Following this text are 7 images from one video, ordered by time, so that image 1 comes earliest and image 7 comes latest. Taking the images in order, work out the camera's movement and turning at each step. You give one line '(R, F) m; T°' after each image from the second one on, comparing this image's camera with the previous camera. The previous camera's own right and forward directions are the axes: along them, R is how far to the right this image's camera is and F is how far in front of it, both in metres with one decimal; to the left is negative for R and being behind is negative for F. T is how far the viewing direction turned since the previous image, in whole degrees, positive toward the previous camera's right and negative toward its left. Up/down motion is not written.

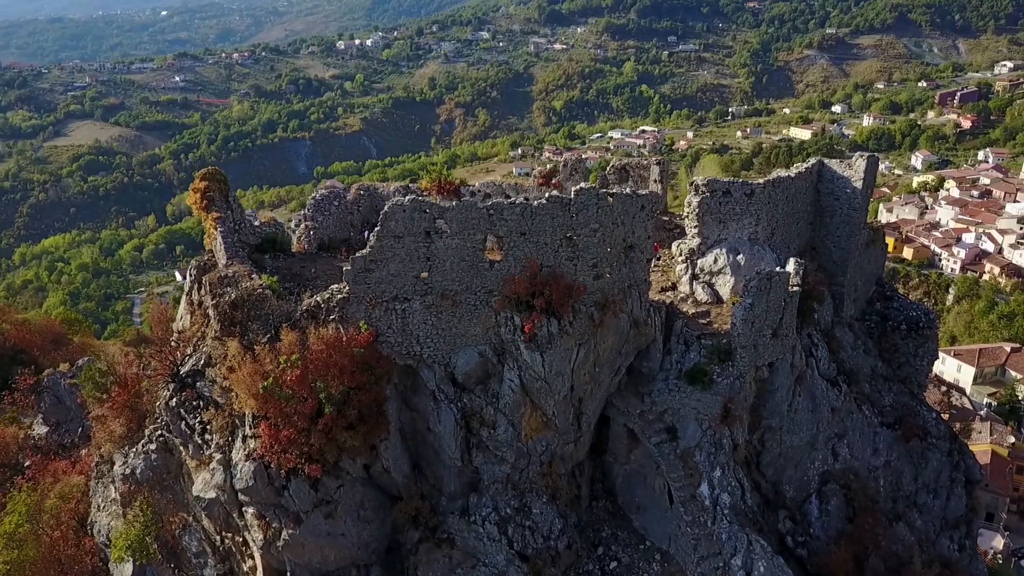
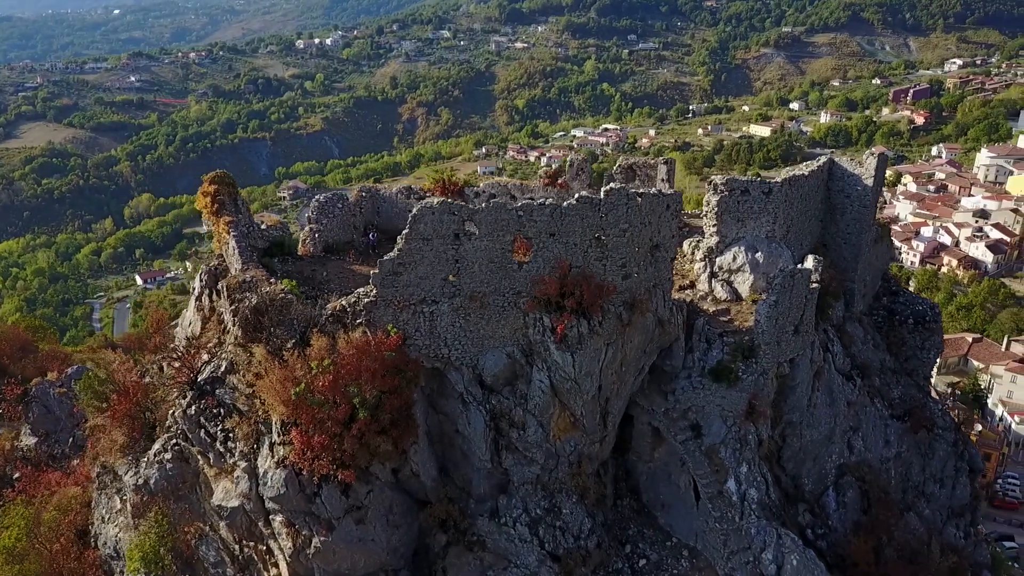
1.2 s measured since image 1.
(-0.9, 0.0) m; +3°
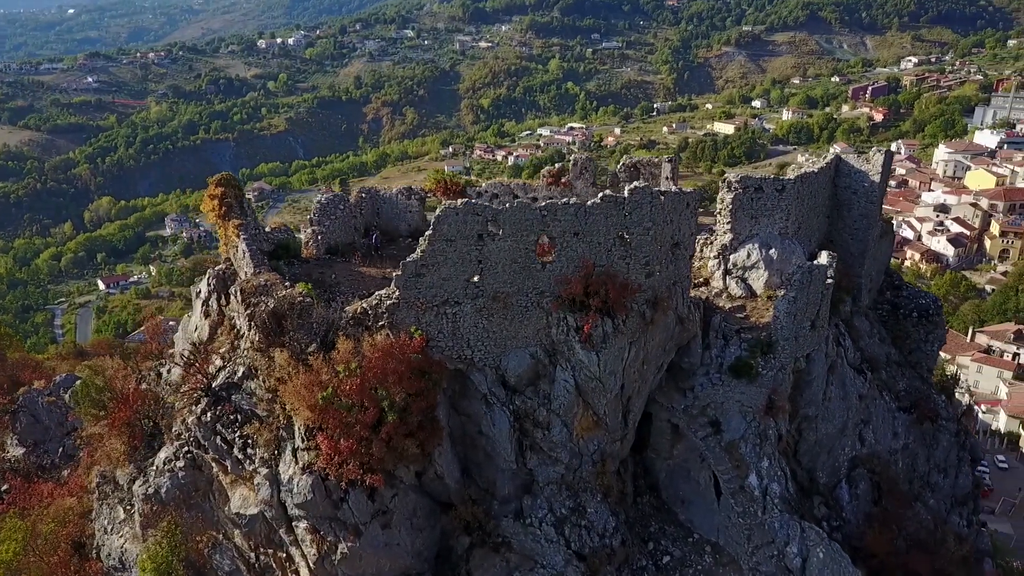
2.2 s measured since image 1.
(-0.8, 0.0) m; +2°
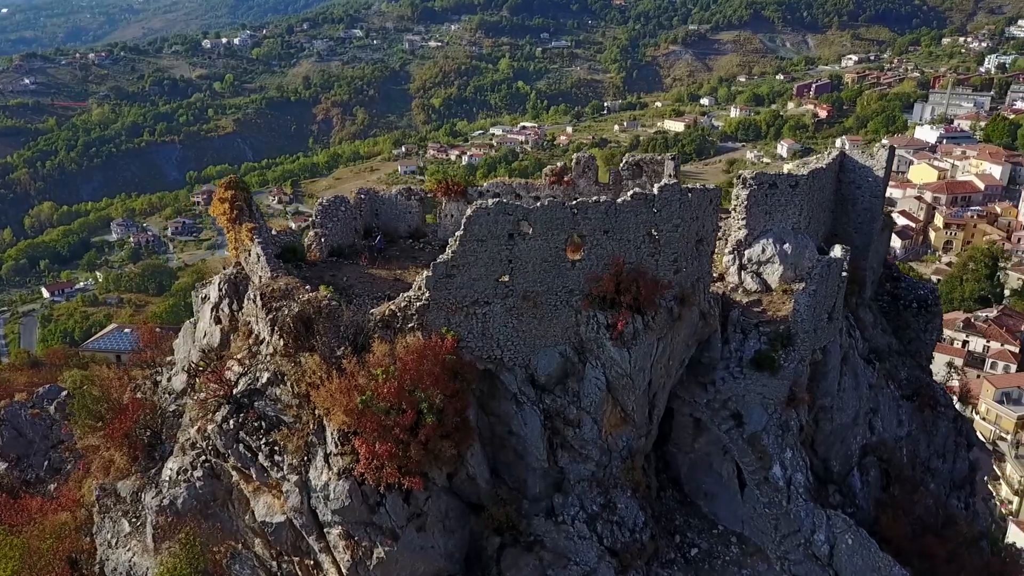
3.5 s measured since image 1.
(-1.0, 0.0) m; +3°
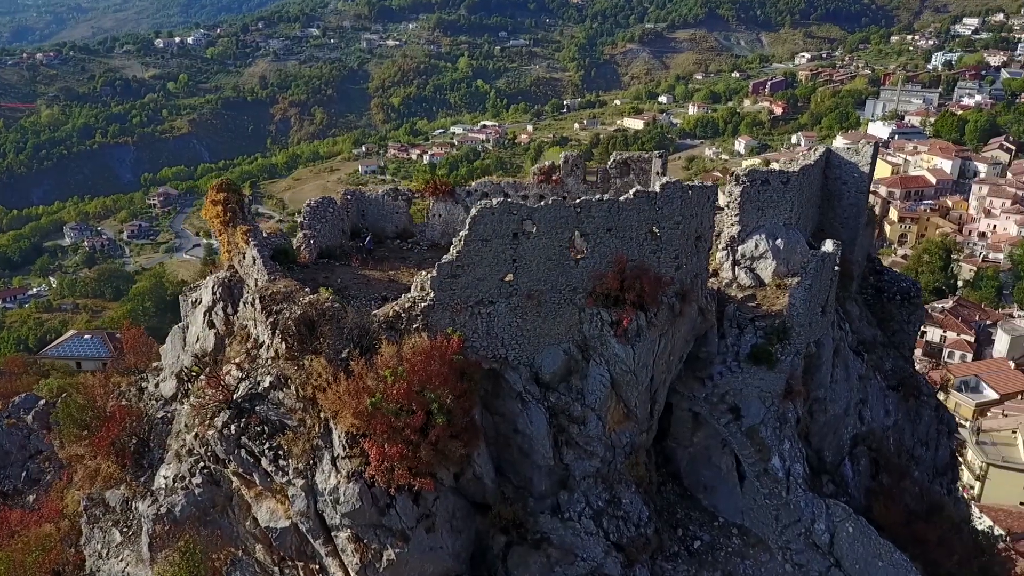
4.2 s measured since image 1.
(-0.6, 0.0) m; +3°
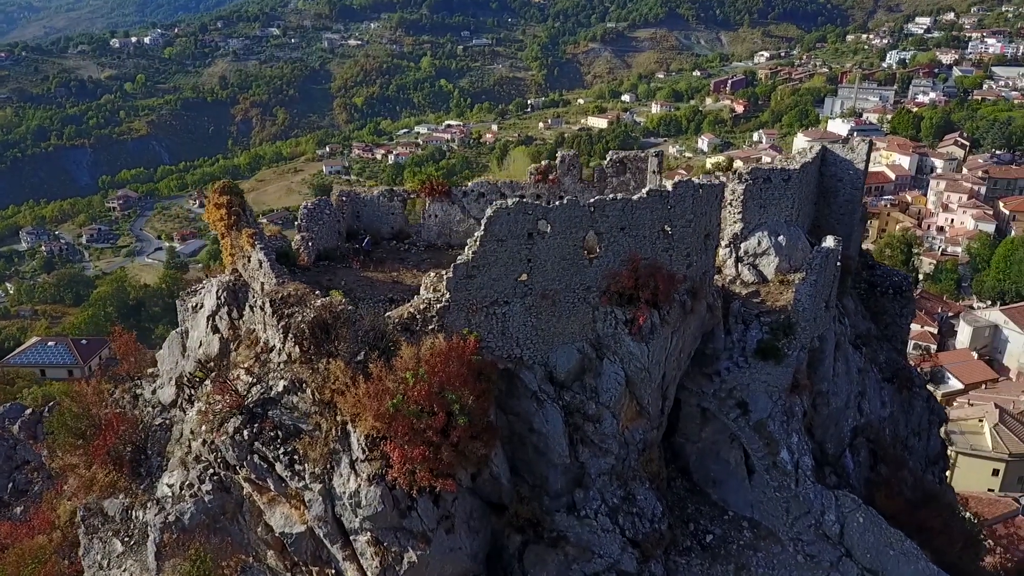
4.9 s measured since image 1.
(-0.7, 0.0) m; +2°
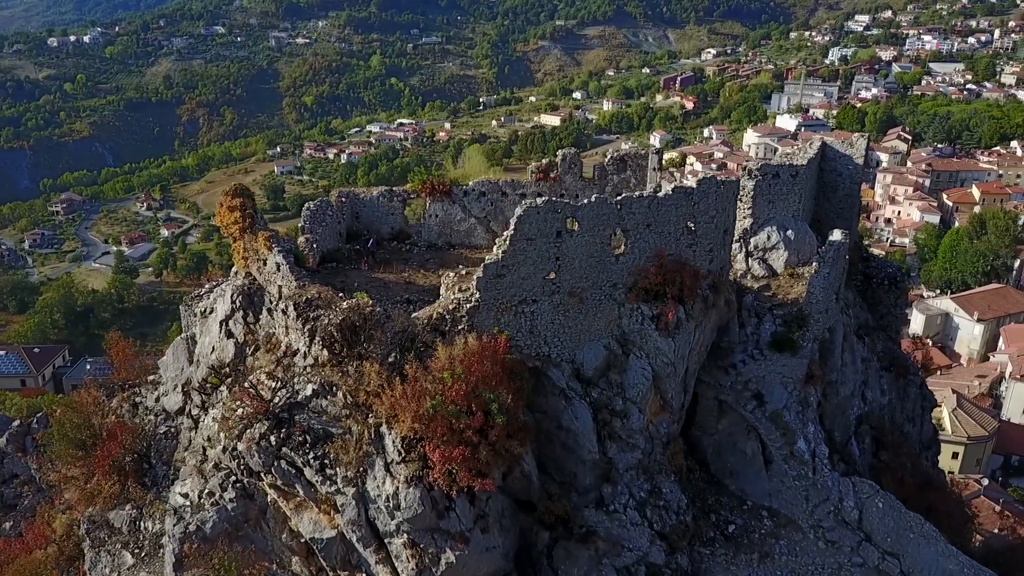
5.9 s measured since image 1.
(-1.0, 0.0) m; +3°
